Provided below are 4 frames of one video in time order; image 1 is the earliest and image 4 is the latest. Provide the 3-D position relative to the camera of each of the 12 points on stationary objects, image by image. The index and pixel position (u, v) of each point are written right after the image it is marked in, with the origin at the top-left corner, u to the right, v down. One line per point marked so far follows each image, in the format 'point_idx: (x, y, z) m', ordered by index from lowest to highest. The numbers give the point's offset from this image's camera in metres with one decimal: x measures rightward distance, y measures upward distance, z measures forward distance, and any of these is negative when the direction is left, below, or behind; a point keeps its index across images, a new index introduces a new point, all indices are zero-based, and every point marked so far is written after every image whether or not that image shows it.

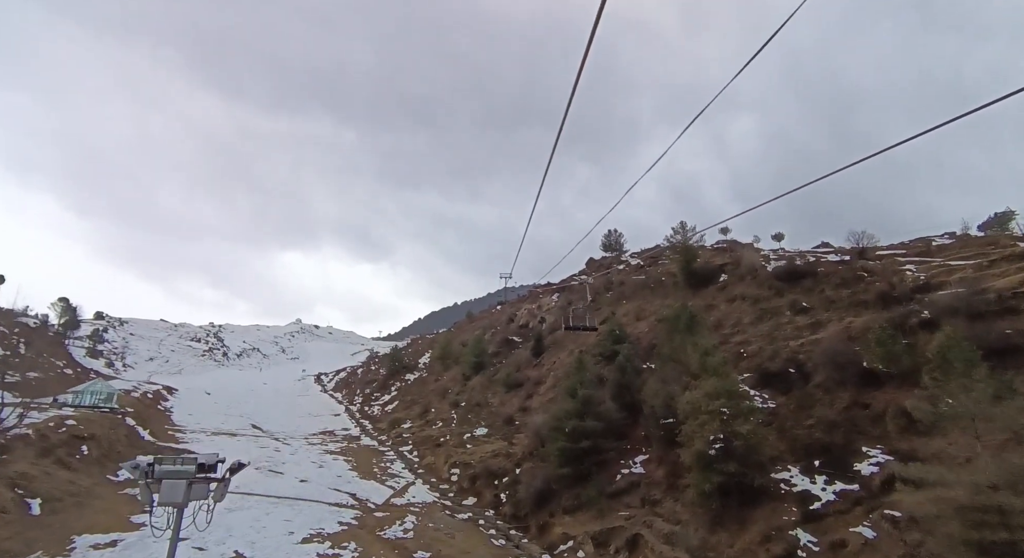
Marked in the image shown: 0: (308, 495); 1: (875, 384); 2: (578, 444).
0: (-7.8, -8.2, +19.6) m
1: (+10.4, -3.0, +14.8) m
2: (+2.4, -6.0, +18.9) m
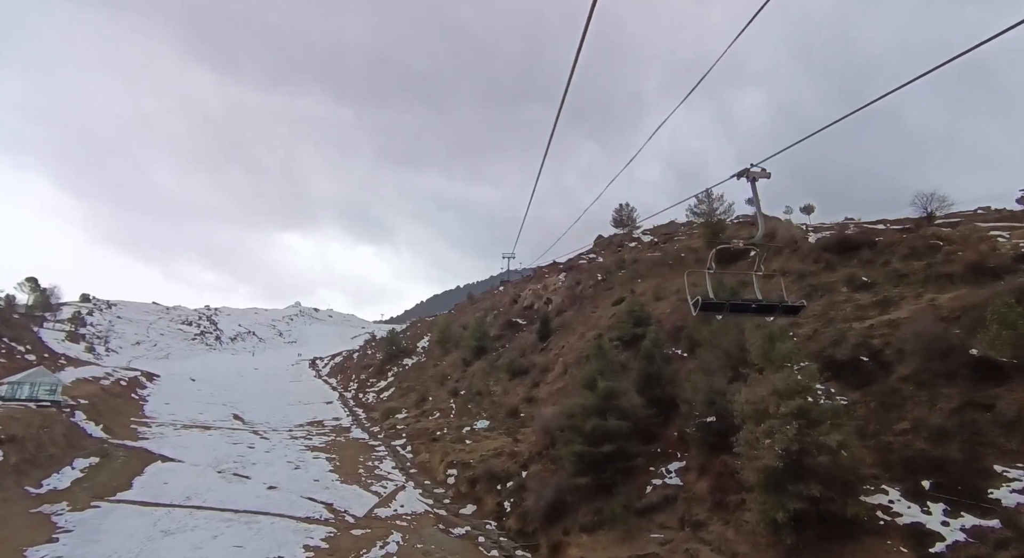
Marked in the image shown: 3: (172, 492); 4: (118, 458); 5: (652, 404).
0: (-7.6, -7.3, +16.4) m
1: (+10.6, -2.2, +11.4) m
2: (+2.6, -5.1, +15.6) m
3: (-10.9, -6.8, +16.5) m
4: (-14.6, -6.6, +19.2) m
5: (+4.6, -4.1, +17.0) m
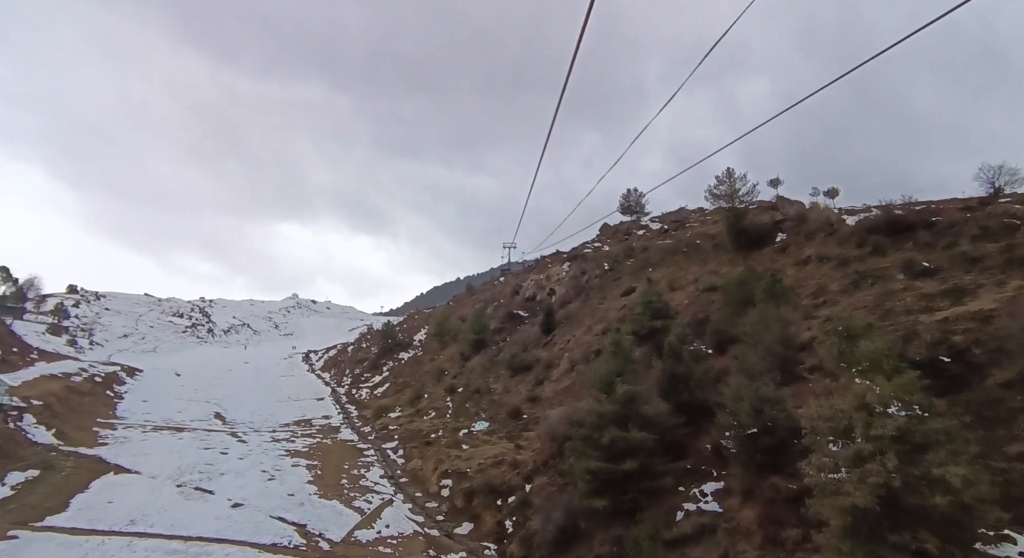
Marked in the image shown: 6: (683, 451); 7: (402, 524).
0: (-7.5, -6.8, +13.9) m
1: (+10.7, -1.9, +8.8) m
2: (+2.7, -4.7, +13.1) m
3: (-10.8, -6.4, +14.0) m
4: (-14.5, -6.2, +16.7) m
5: (+4.7, -3.7, +14.5) m
6: (+4.6, -4.6, +13.8) m
7: (-3.4, -7.7, +16.2) m
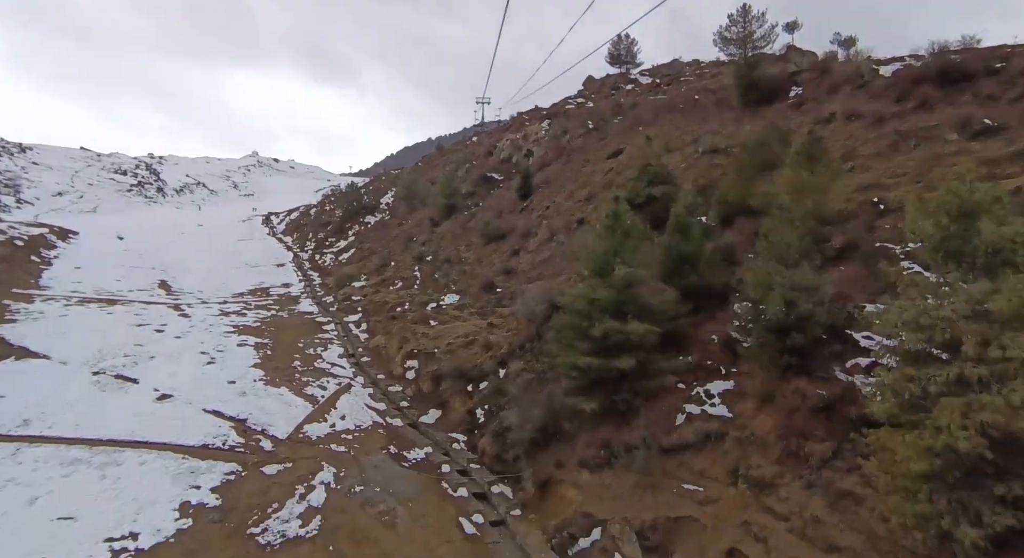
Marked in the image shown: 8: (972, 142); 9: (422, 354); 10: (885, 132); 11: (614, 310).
0: (-8.2, -3.5, +11.8) m
1: (+10.3, -0.2, +6.6) m
2: (+2.1, -1.7, +11.0) m
3: (-11.4, -3.0, +11.7) m
4: (-15.3, -2.1, +14.0) m
5: (+4.0, -0.4, +12.2) m
6: (+3.9, -1.5, +11.7) m
7: (-4.2, -3.7, +14.4) m
8: (+11.7, +3.5, +12.9) m
9: (-3.0, -2.5, +17.1) m
10: (+11.0, +4.3, +15.0) m
11: (+2.2, -0.7, +11.3) m
